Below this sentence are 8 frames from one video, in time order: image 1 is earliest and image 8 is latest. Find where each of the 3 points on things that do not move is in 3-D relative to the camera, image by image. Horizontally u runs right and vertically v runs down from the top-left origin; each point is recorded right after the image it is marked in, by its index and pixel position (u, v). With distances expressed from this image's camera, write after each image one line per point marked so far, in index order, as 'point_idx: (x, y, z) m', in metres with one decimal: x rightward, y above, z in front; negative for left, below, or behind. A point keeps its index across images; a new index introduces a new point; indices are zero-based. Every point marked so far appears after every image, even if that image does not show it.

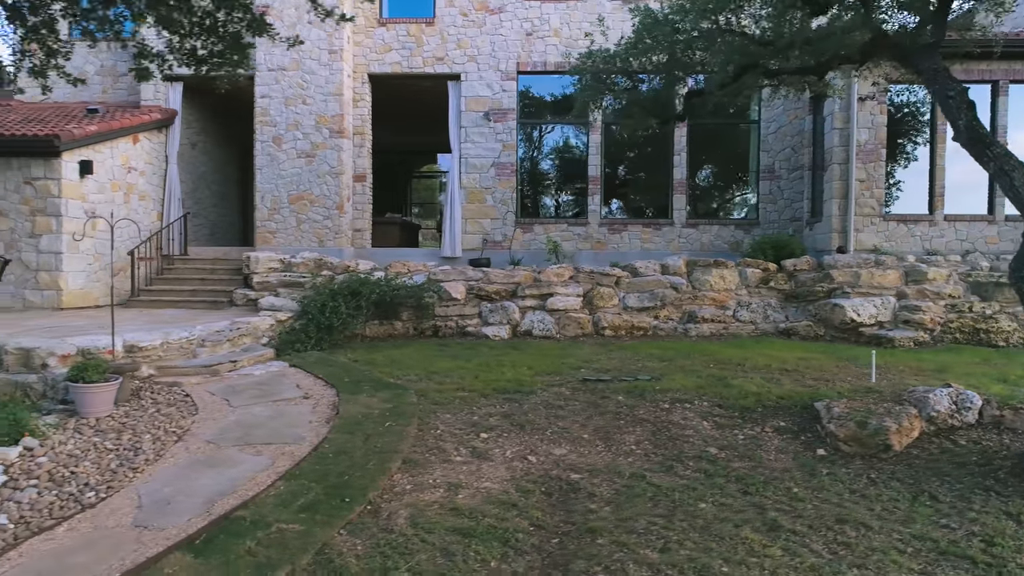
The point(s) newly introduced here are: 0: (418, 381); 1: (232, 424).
0: (-0.6, -0.6, +6.6) m
1: (-1.5, -0.7, +5.3) m
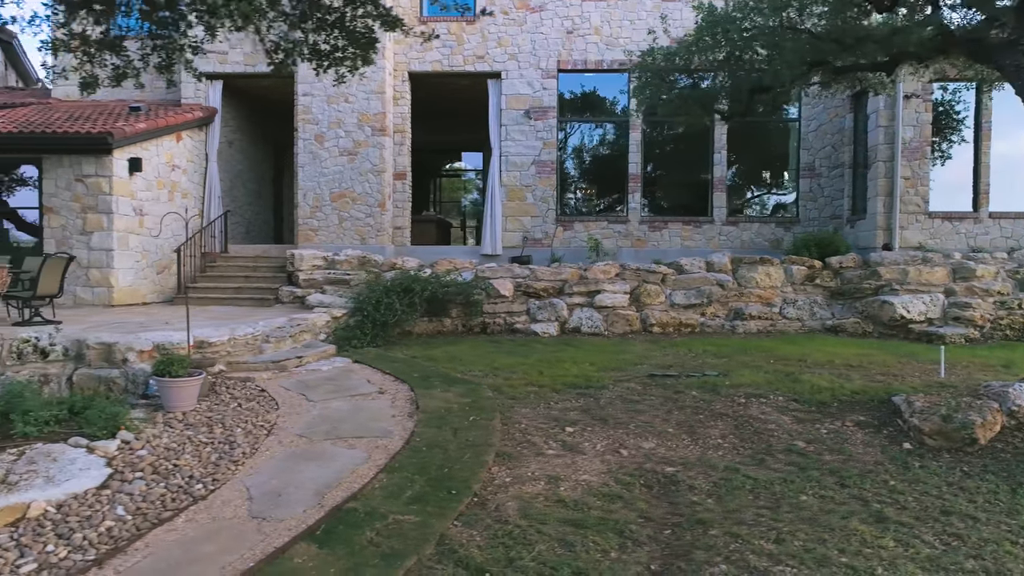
0: (-0.2, -0.6, +6.6) m
1: (-1.0, -0.7, +5.3) m
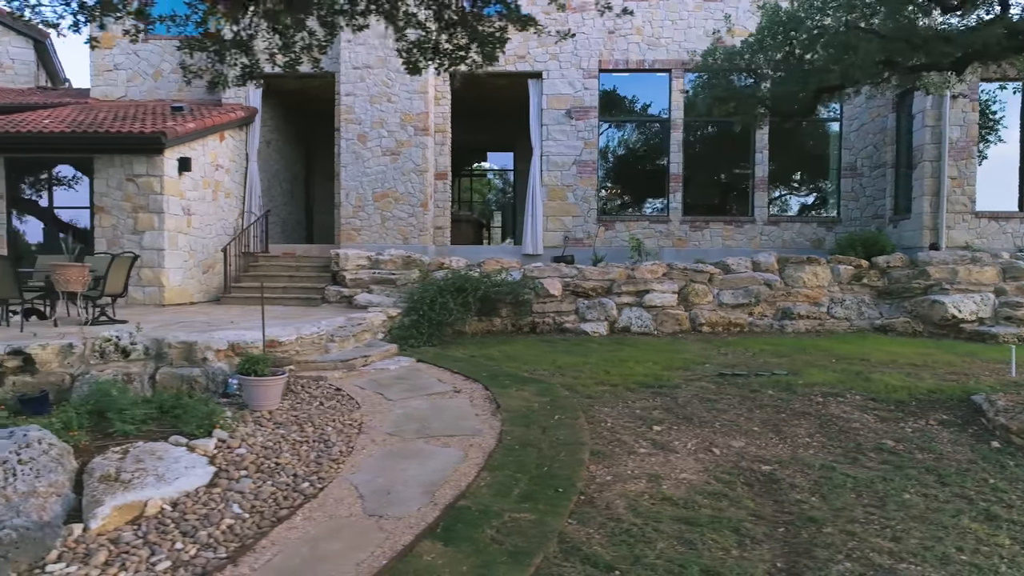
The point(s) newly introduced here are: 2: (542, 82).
0: (+0.3, -0.6, +6.7) m
1: (-0.6, -0.7, +5.3) m
2: (+0.3, +2.7, +12.9) m
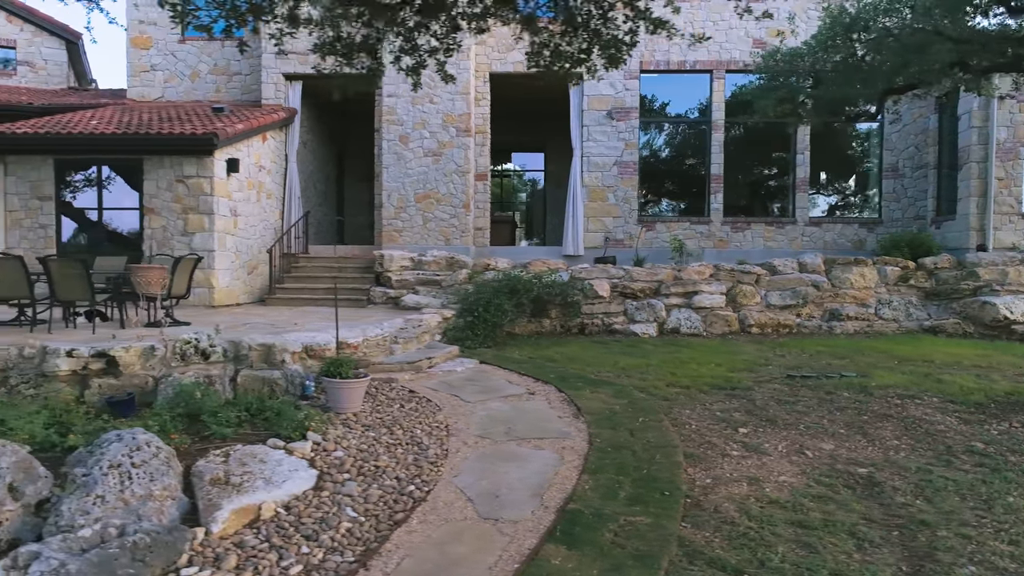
0: (+0.7, -0.6, +6.7) m
1: (-0.1, -0.7, +5.3) m
2: (+0.8, +2.6, +12.9) m
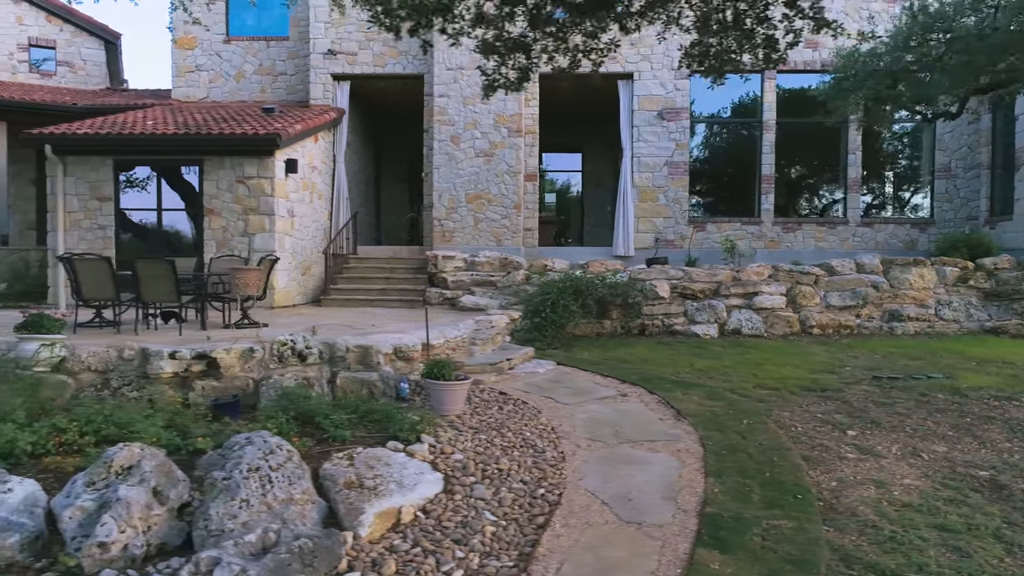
0: (+1.3, -0.6, +6.6) m
1: (+0.4, -0.7, +5.3) m
2: (+1.3, +2.6, +12.9) m
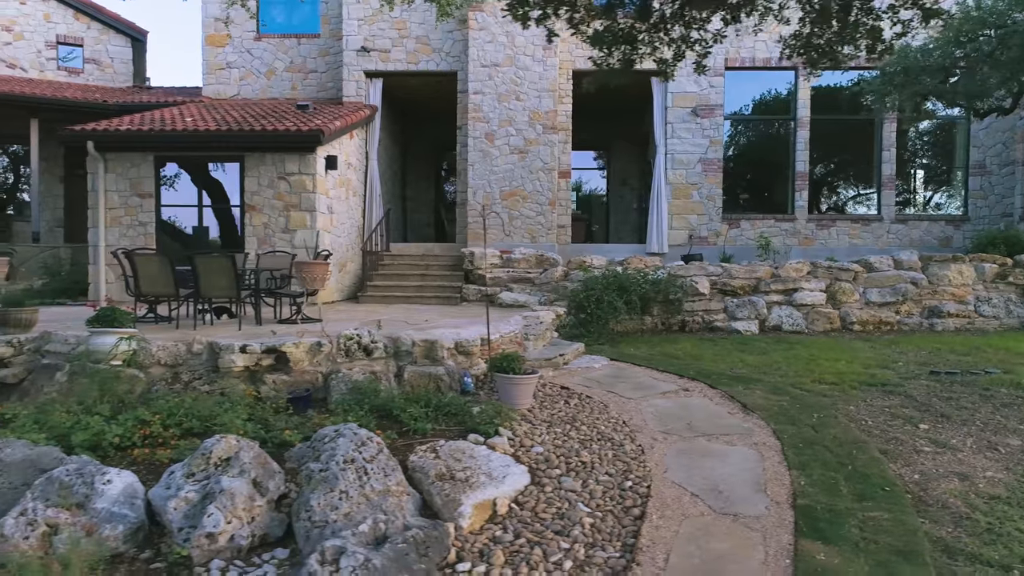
0: (+1.6, -0.6, +6.6) m
1: (+0.8, -0.7, +5.3) m
2: (+1.7, +2.7, +12.9) m
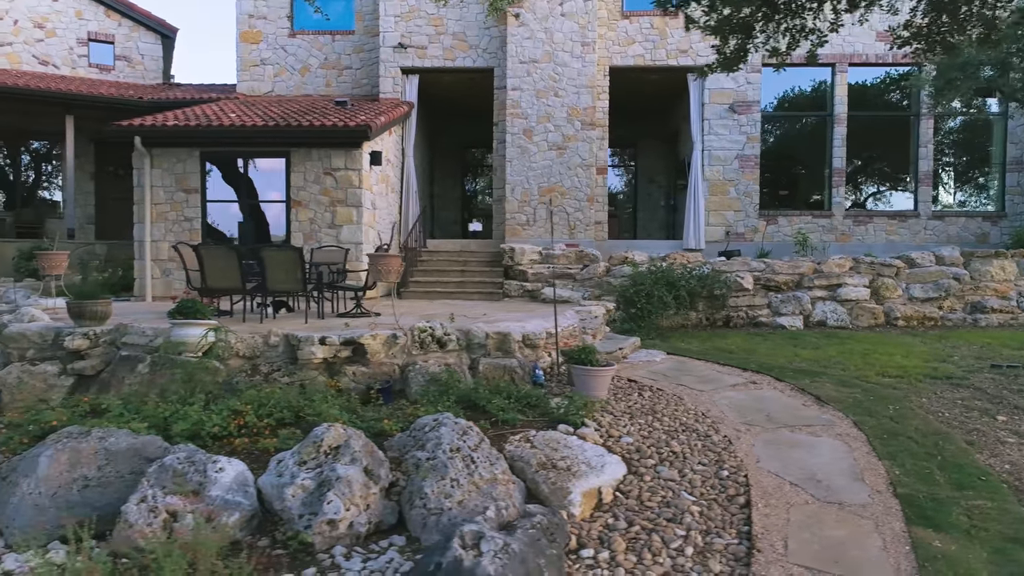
0: (+2.1, -0.5, +6.6) m
1: (+1.2, -0.6, +5.3) m
2: (+2.1, +2.7, +12.9) m
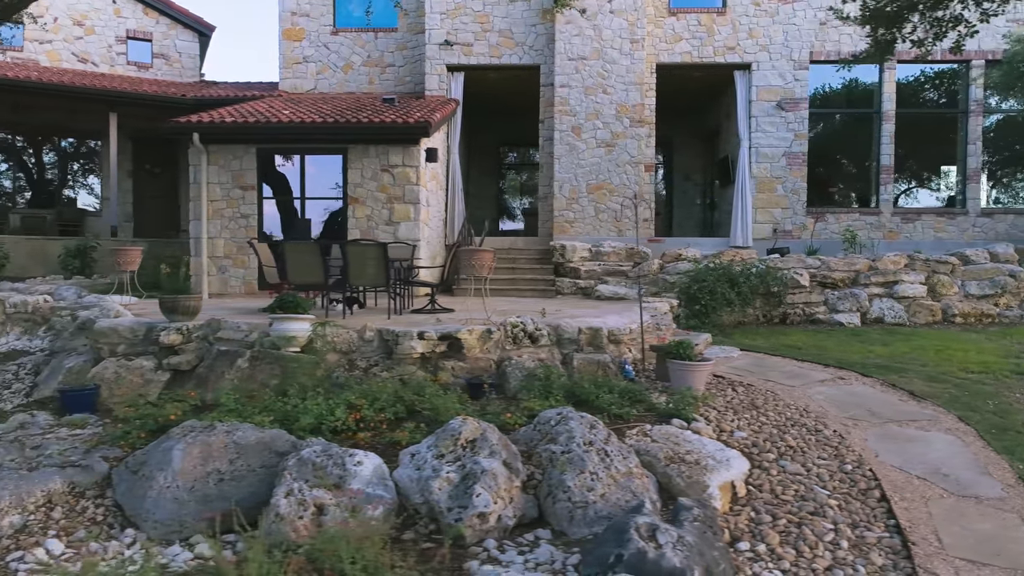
0: (+2.6, -0.5, +6.6) m
1: (+1.7, -0.6, +5.3) m
2: (+2.6, +2.7, +12.8) m
